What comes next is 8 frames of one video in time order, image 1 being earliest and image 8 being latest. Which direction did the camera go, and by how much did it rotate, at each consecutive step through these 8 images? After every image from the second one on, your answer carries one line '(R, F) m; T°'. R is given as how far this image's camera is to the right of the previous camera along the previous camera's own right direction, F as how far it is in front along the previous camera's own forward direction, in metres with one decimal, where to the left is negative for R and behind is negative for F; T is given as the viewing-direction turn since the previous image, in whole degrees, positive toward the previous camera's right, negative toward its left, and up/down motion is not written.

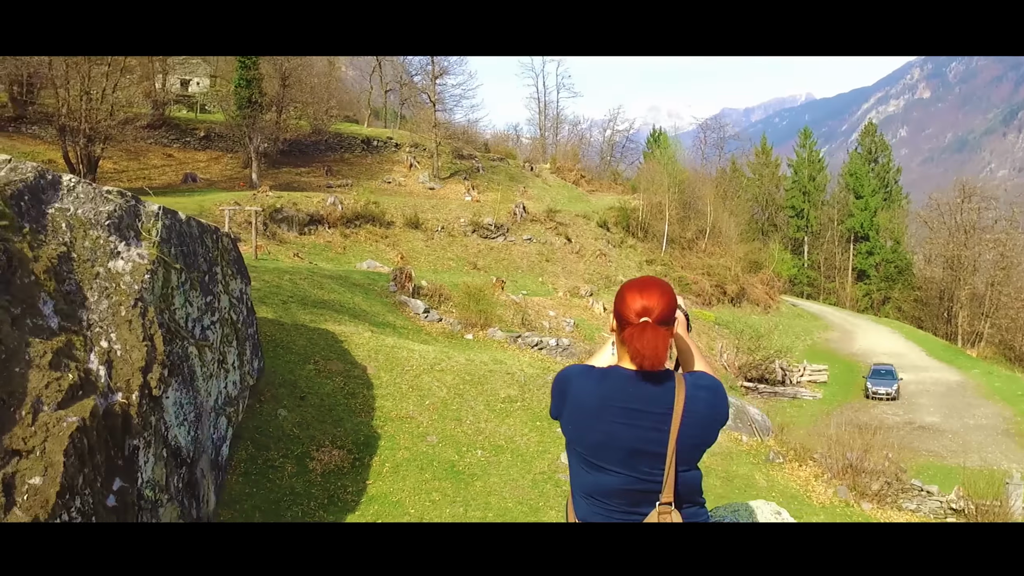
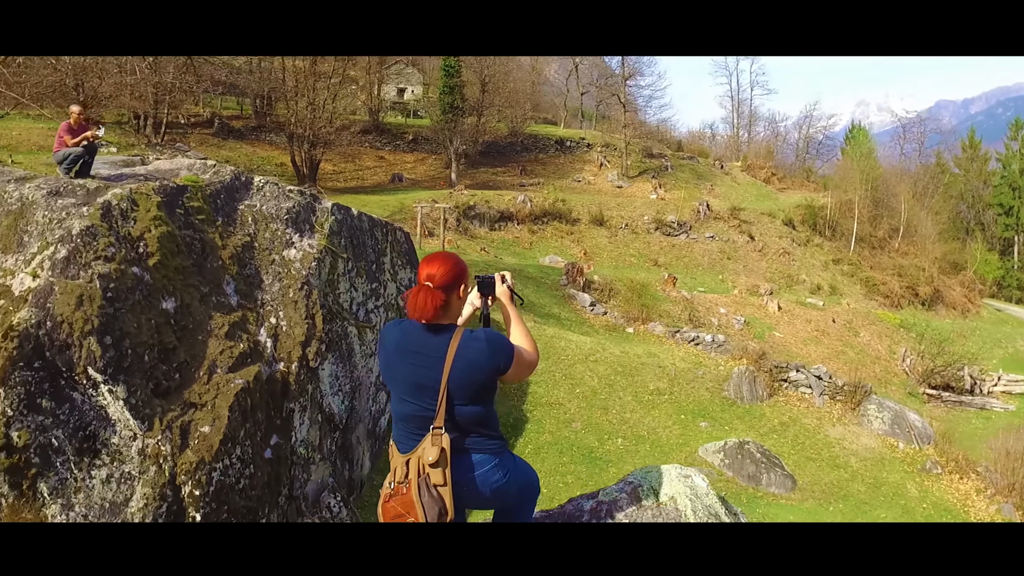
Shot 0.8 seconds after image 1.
(+1.1, -0.4) m; -14°
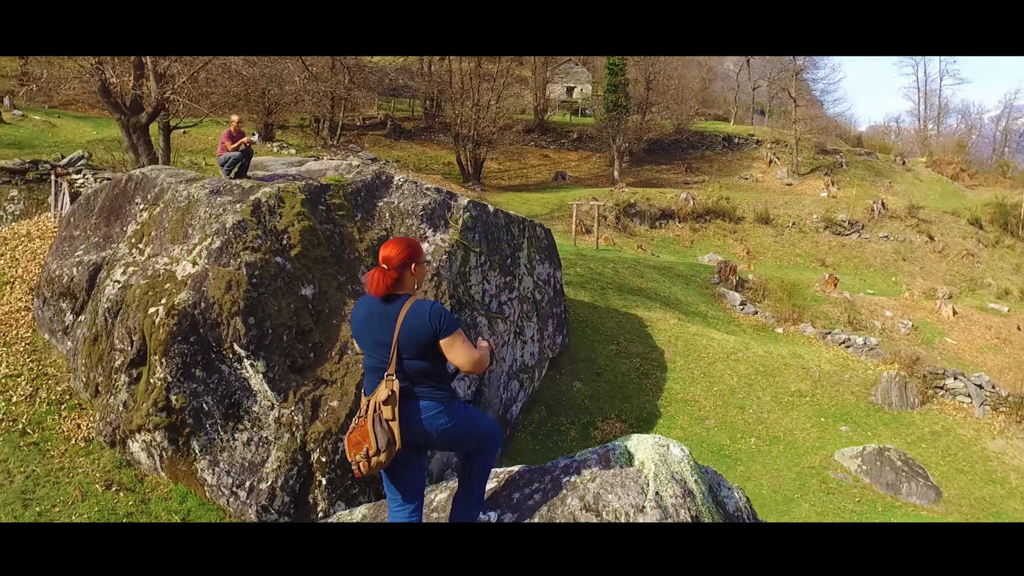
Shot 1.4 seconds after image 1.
(+0.8, -0.3) m; -12°
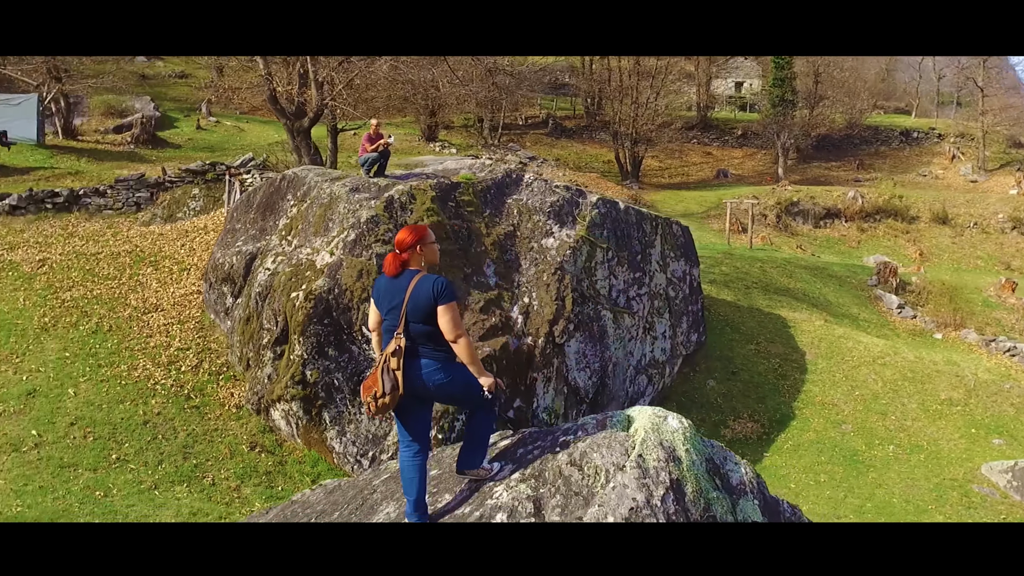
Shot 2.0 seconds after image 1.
(+0.7, -0.4) m; -12°
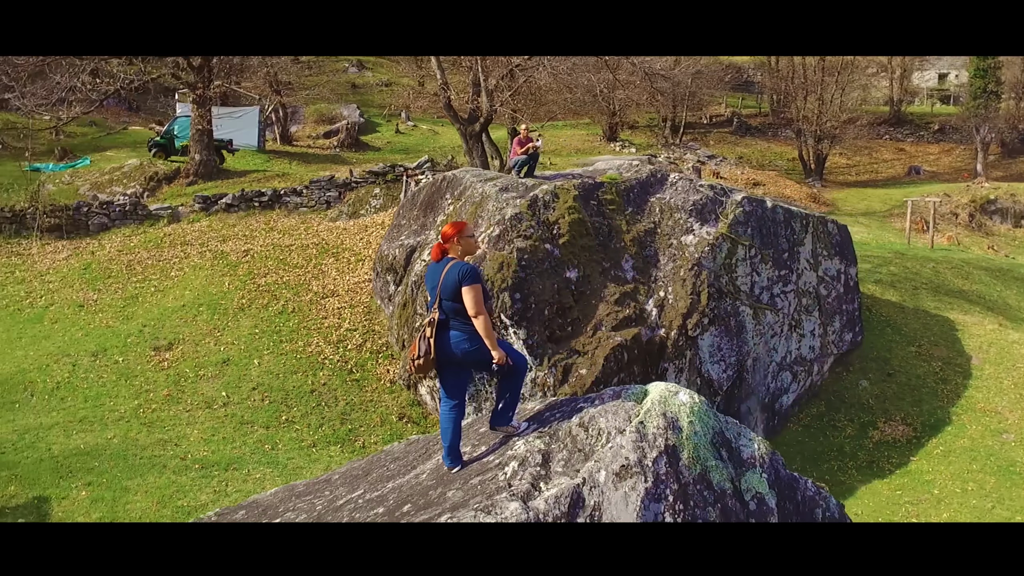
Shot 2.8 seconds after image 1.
(+0.8, -0.6) m; -13°
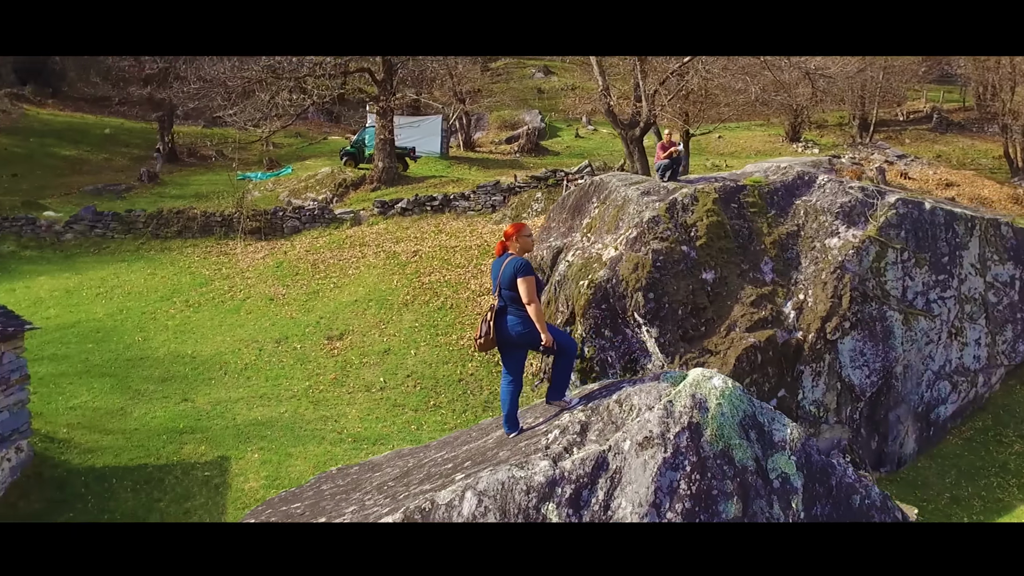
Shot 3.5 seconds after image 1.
(+0.7, -0.5) m; -13°
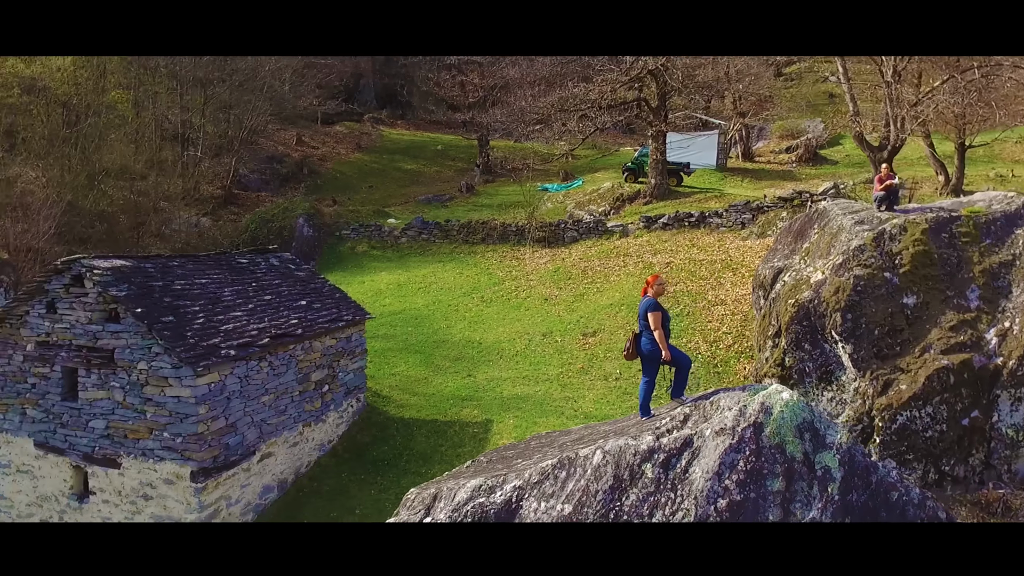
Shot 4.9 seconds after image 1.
(+1.4, -2.3) m; -20°
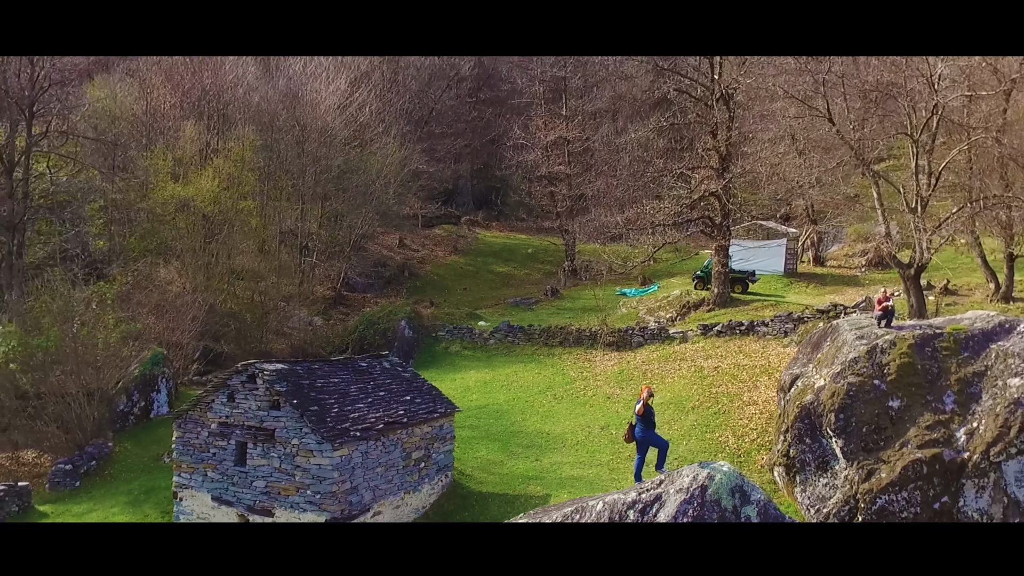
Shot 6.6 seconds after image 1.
(+0.8, -3.2) m; -7°
